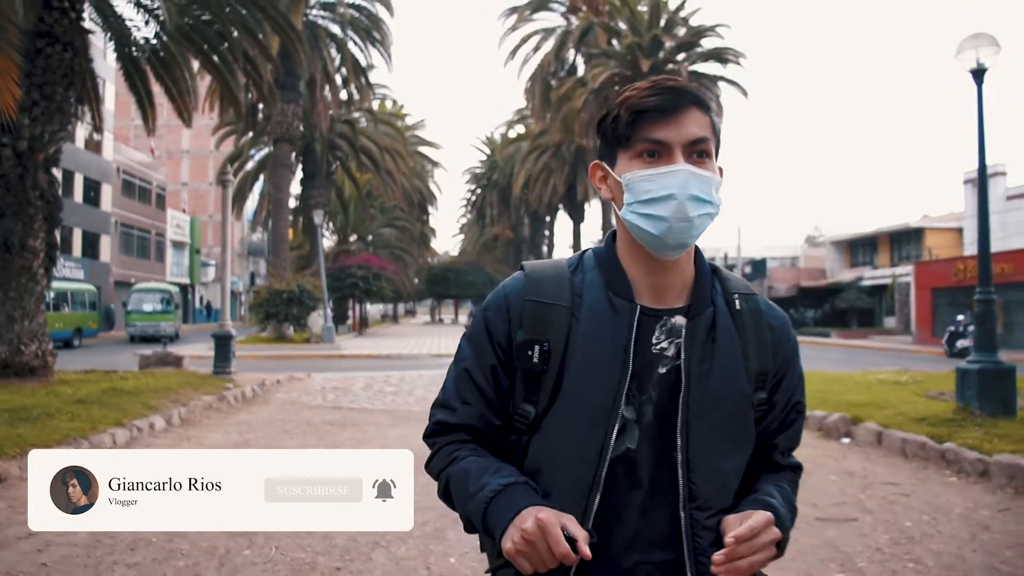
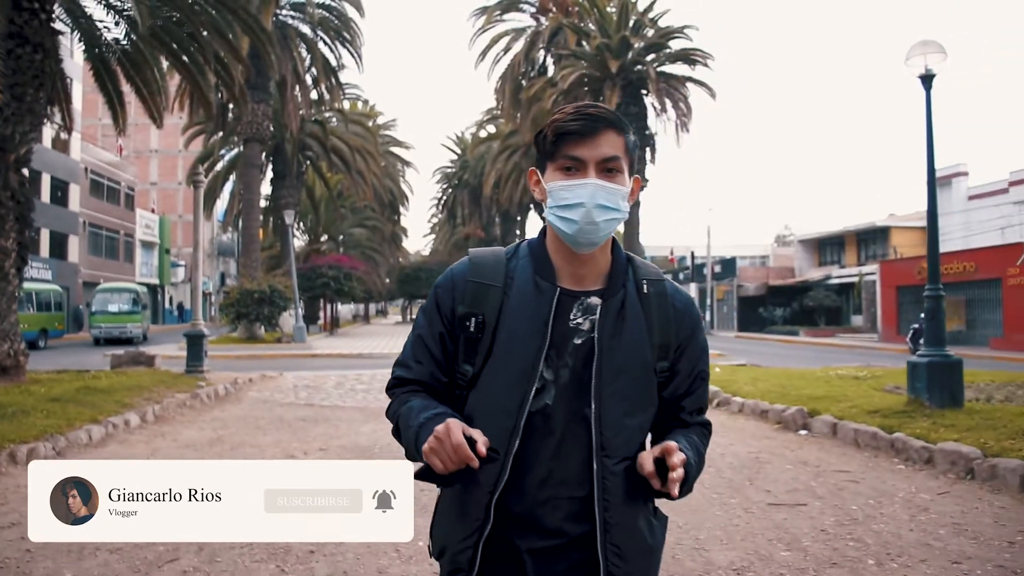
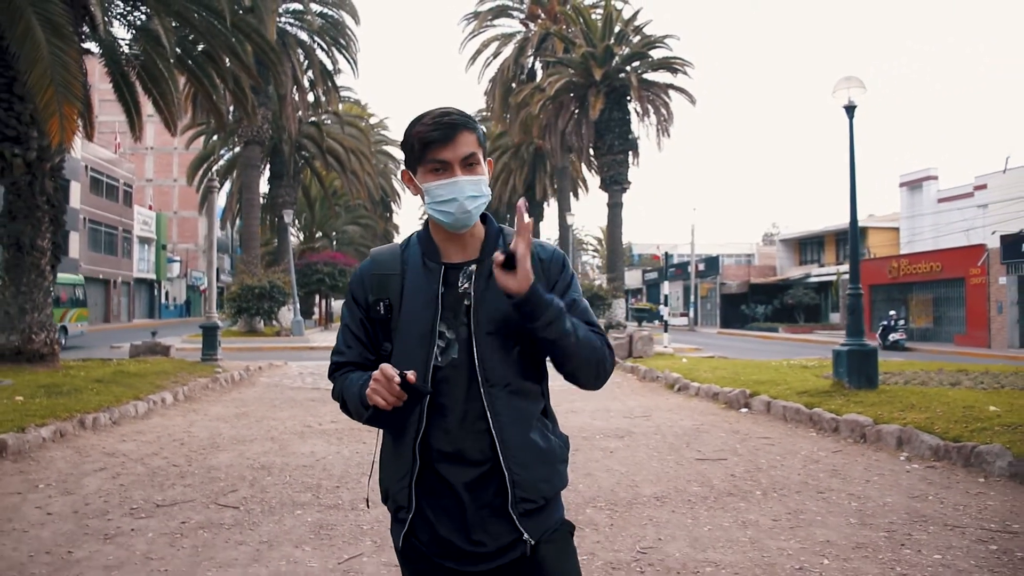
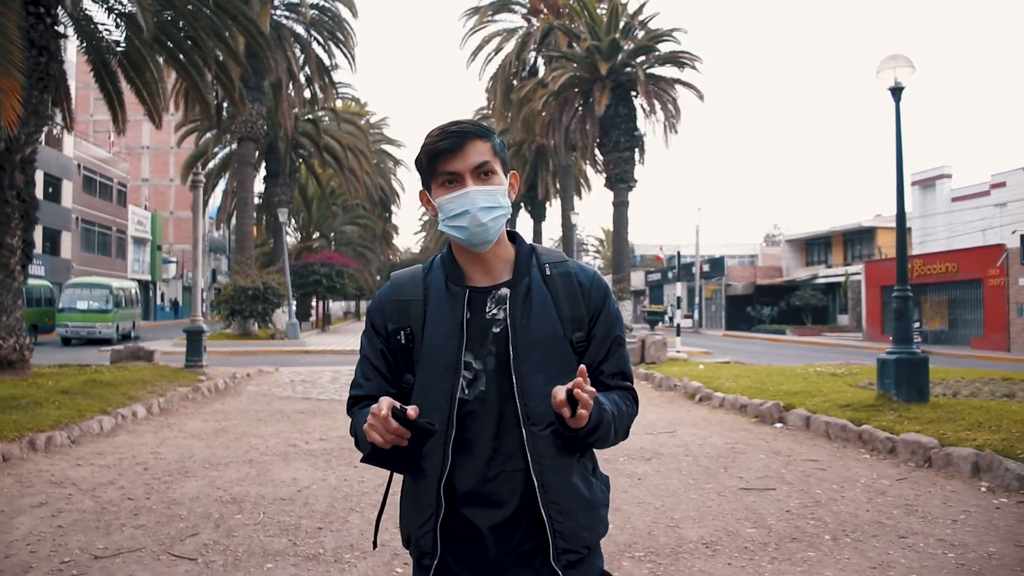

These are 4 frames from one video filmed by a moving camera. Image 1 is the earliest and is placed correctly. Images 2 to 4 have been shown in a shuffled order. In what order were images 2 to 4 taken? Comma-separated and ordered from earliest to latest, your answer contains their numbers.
2, 4, 3
